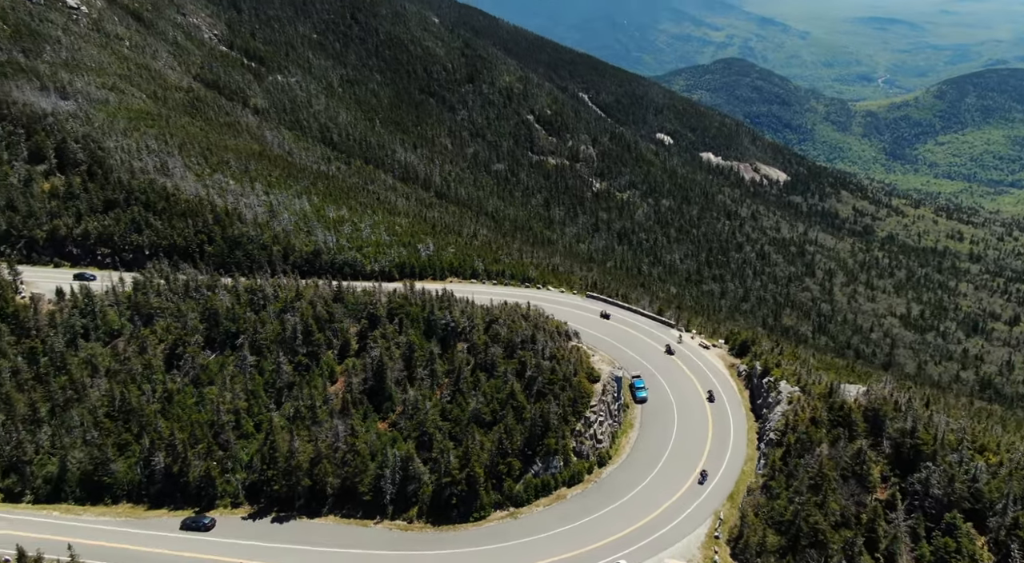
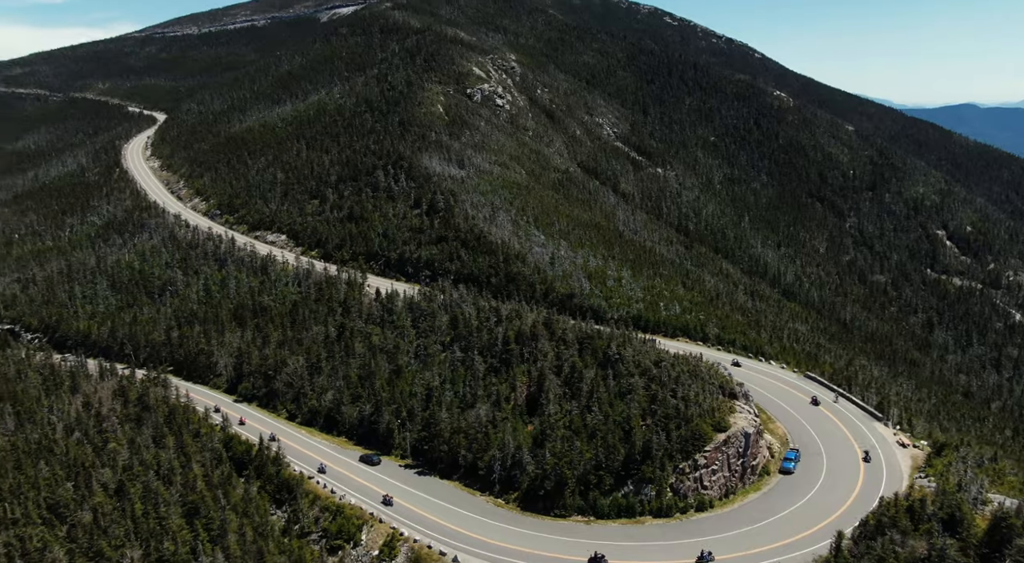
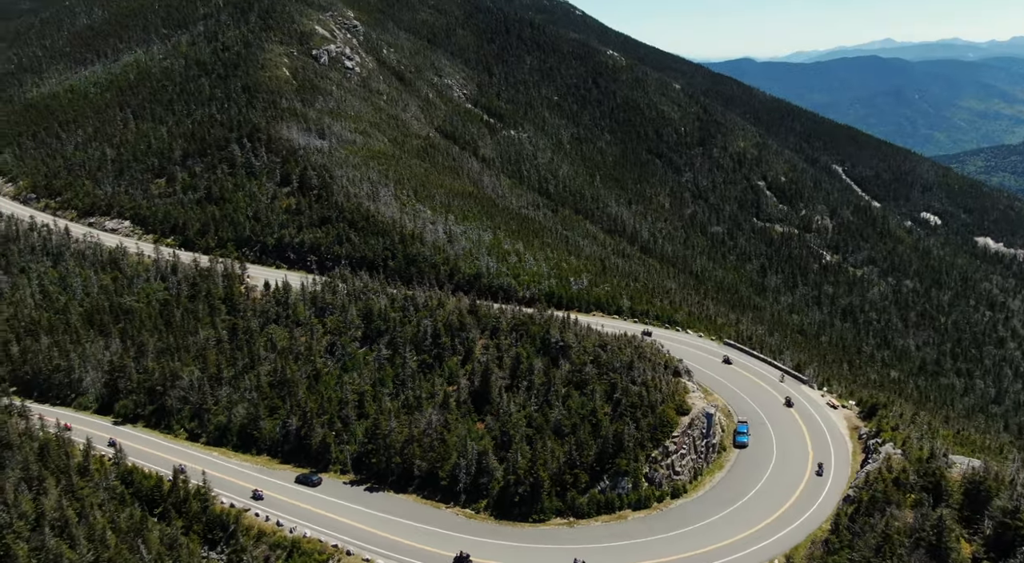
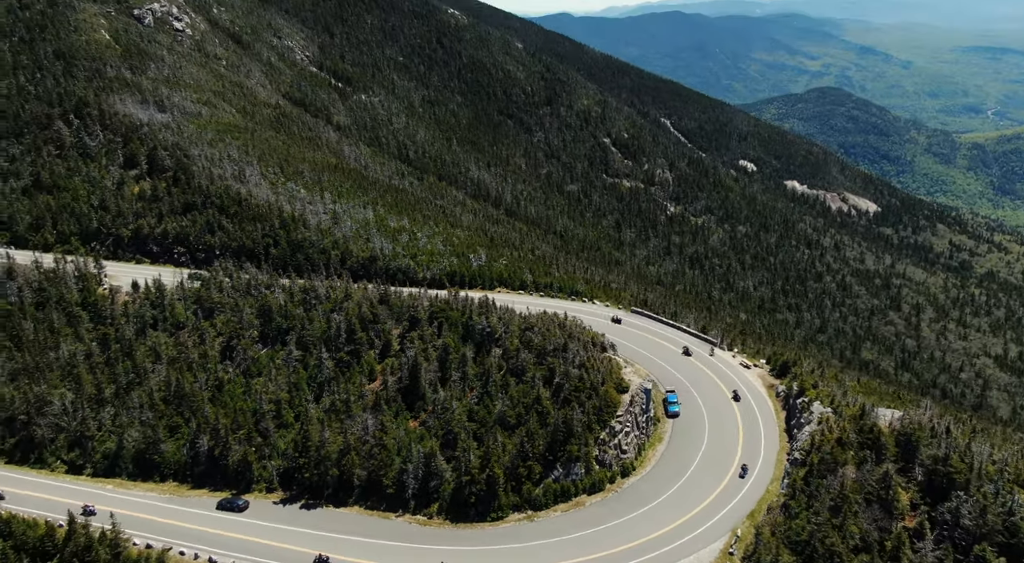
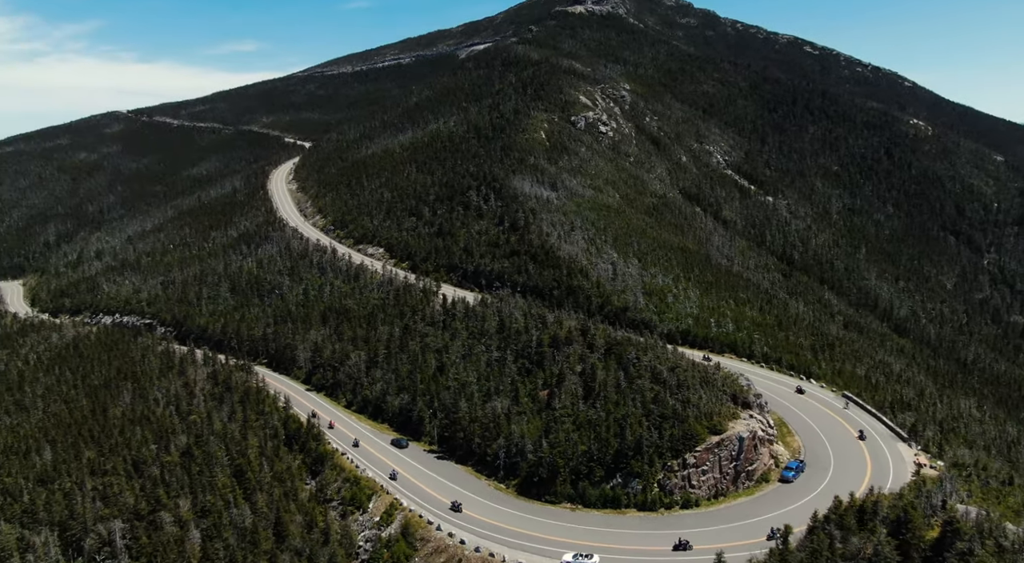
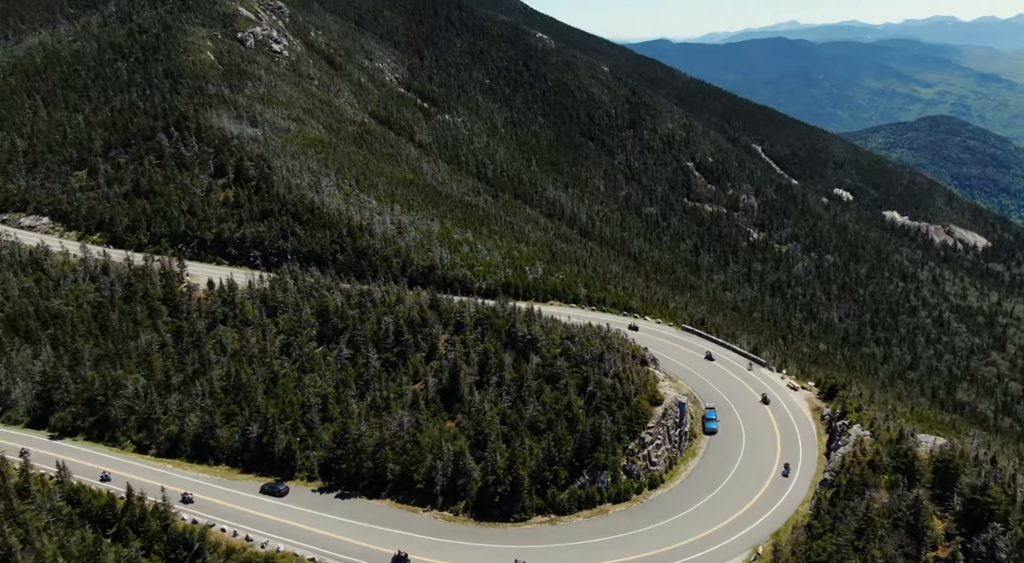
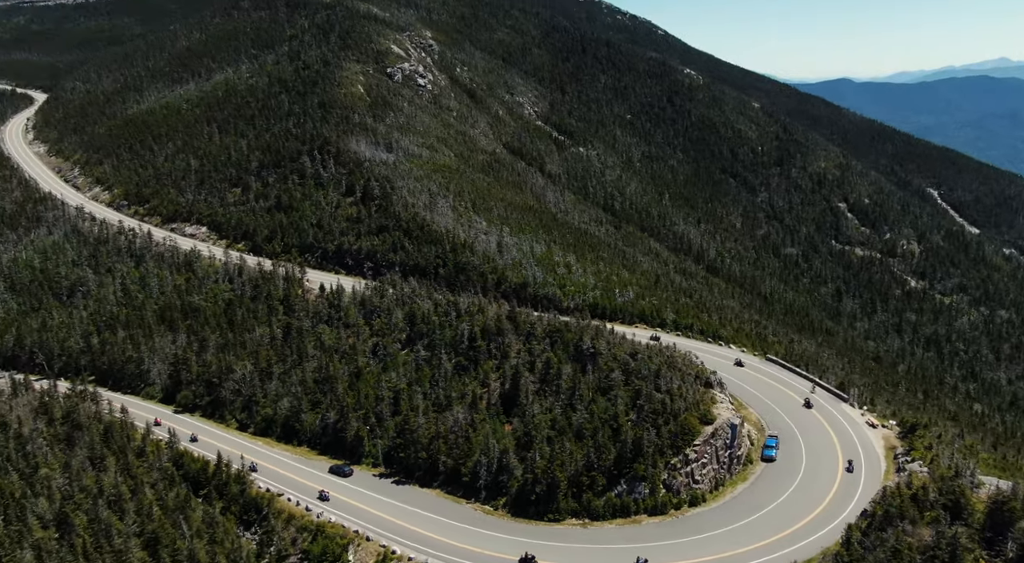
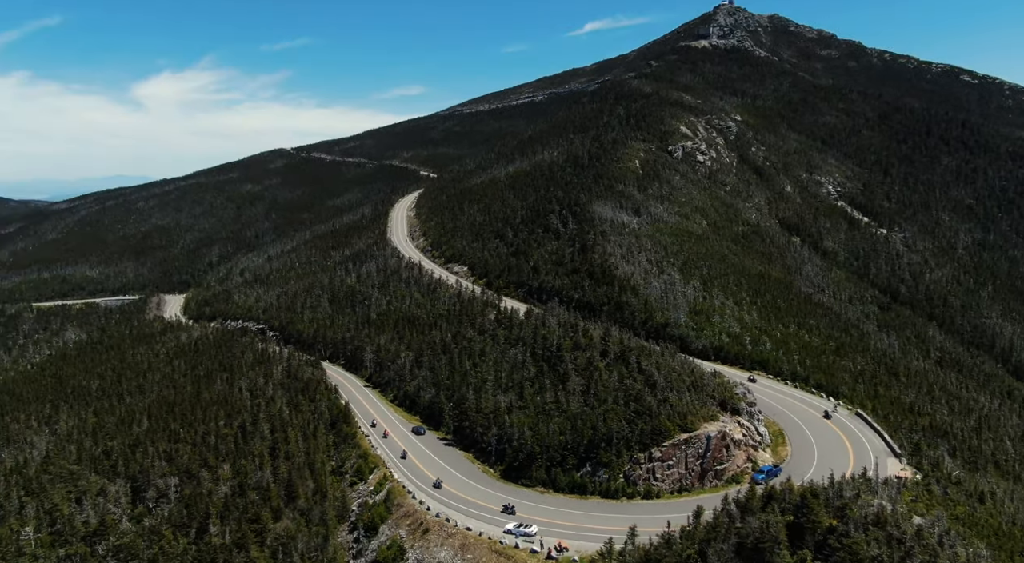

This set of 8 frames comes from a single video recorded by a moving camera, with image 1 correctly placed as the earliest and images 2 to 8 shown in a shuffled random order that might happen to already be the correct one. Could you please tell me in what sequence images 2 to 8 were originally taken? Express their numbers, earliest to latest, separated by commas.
4, 6, 3, 7, 2, 5, 8
